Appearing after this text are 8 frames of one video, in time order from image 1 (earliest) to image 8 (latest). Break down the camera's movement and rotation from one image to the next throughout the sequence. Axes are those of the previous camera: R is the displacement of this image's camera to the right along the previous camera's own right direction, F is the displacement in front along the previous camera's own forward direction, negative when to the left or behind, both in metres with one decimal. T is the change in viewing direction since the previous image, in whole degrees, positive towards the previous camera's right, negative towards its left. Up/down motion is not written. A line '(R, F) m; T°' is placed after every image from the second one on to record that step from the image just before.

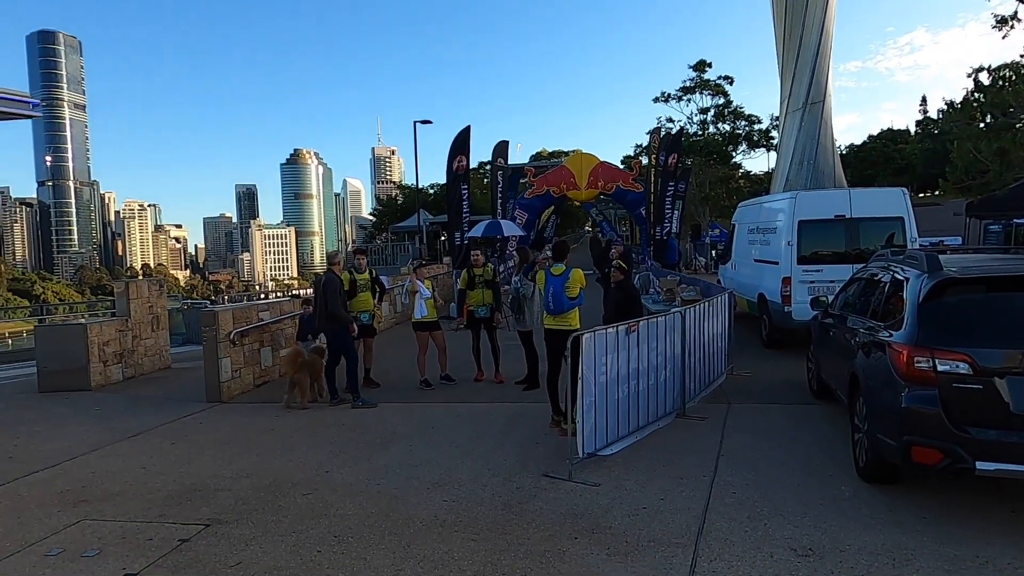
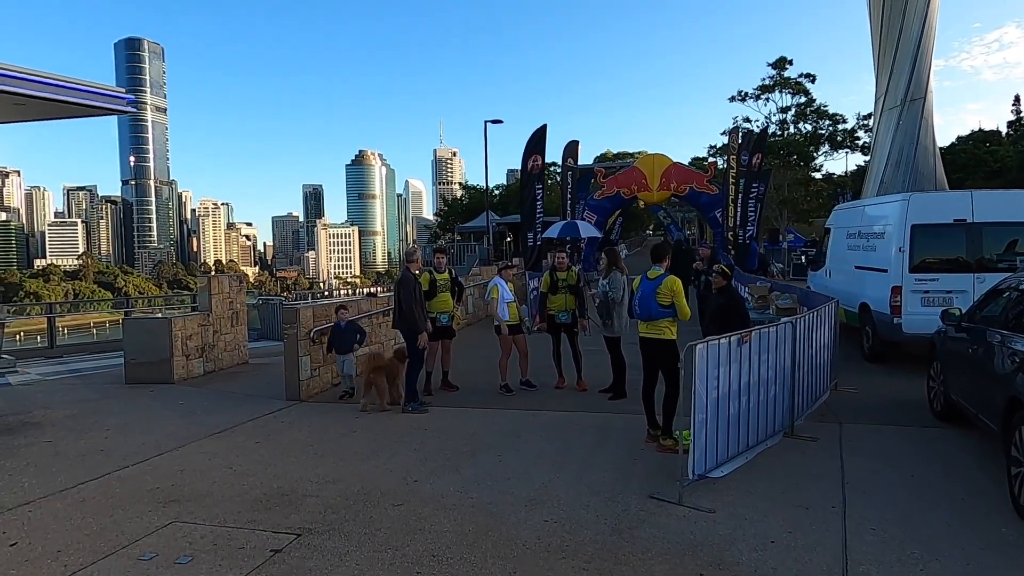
(-0.4, +0.3) m; -5°
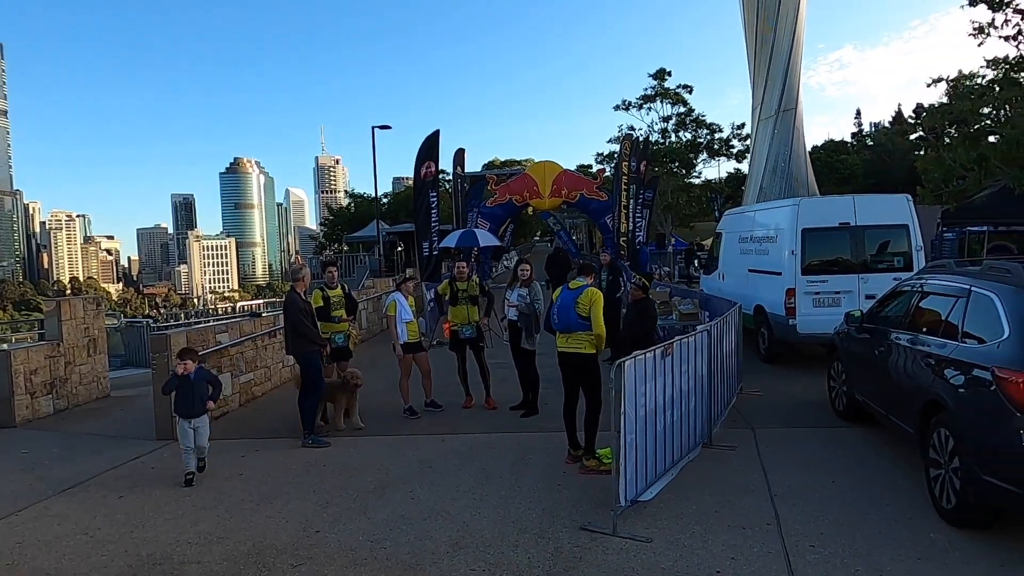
(-0.1, +0.5) m; +10°
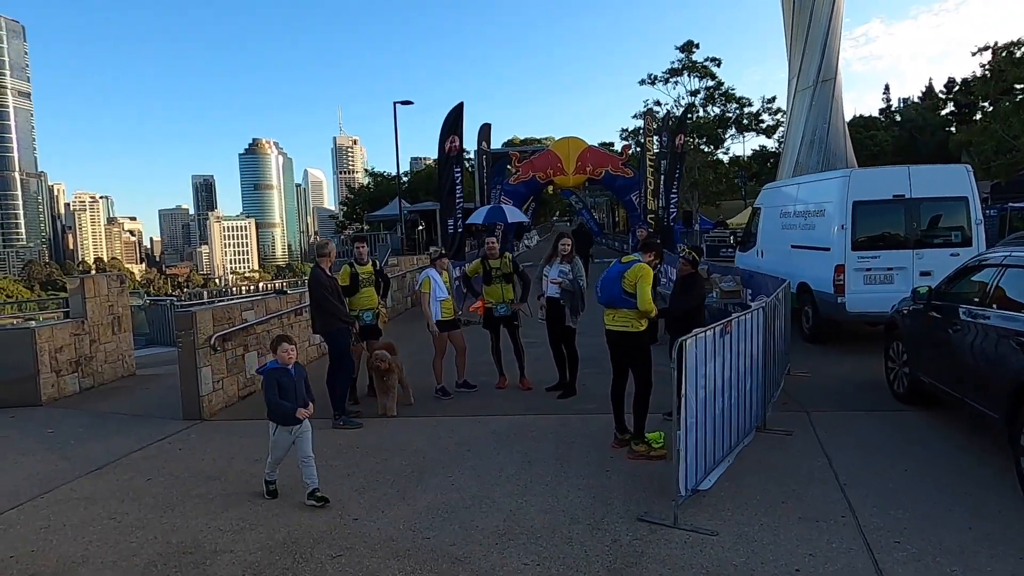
(-0.2, +0.3) m; -2°
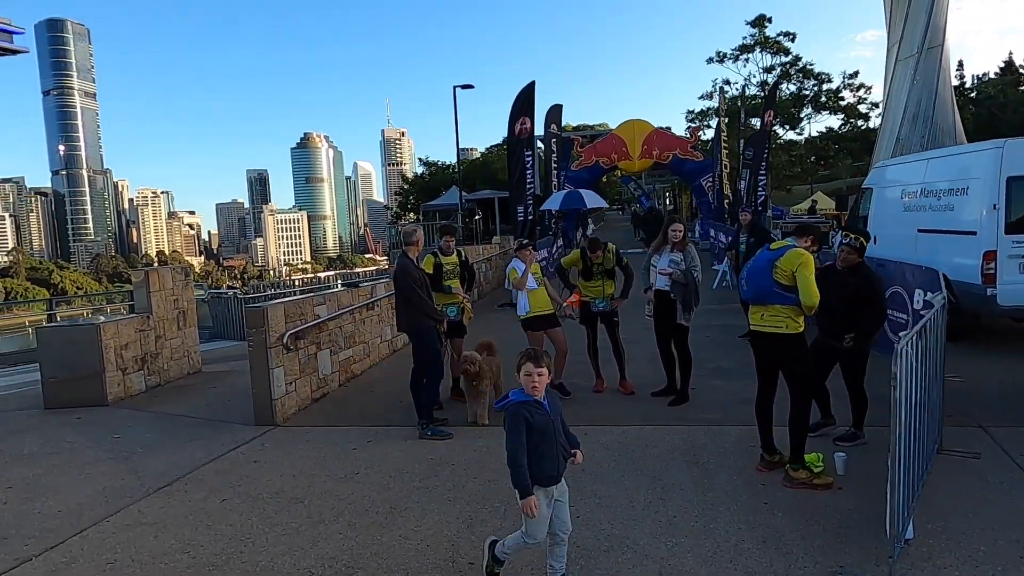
(-0.6, +0.8) m; -4°
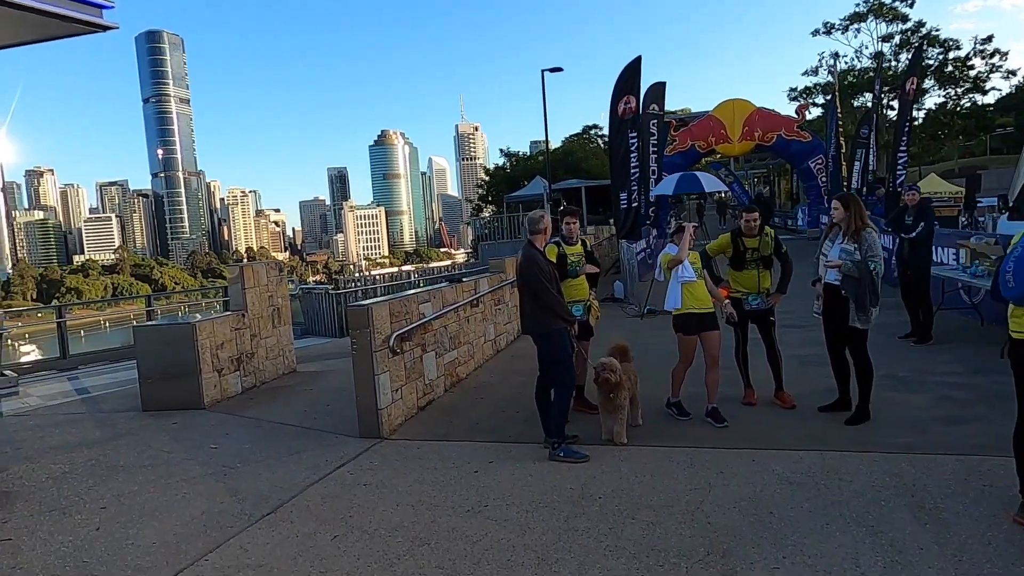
(-0.6, +0.9) m; -6°
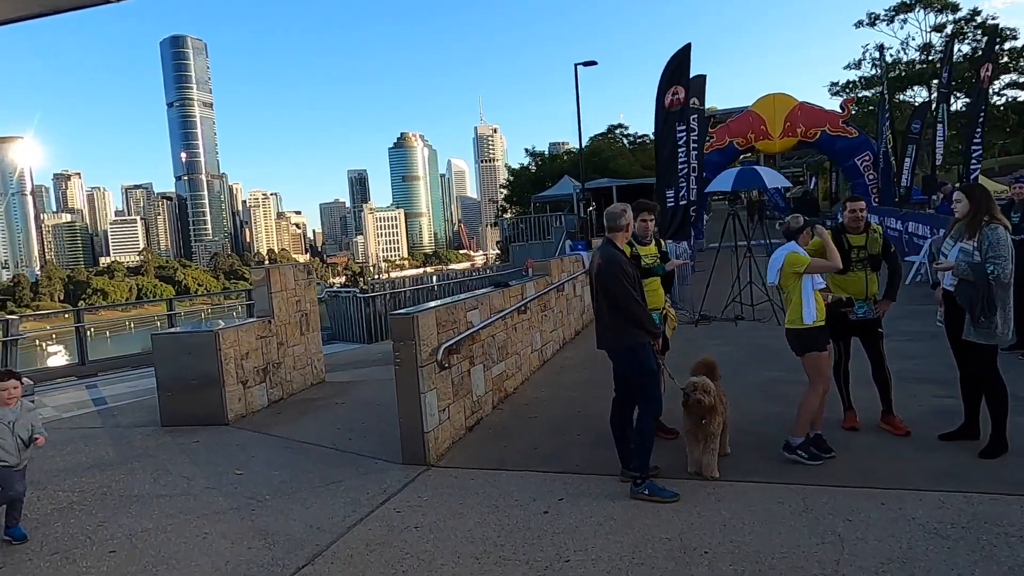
(-0.4, +0.8) m; -2°
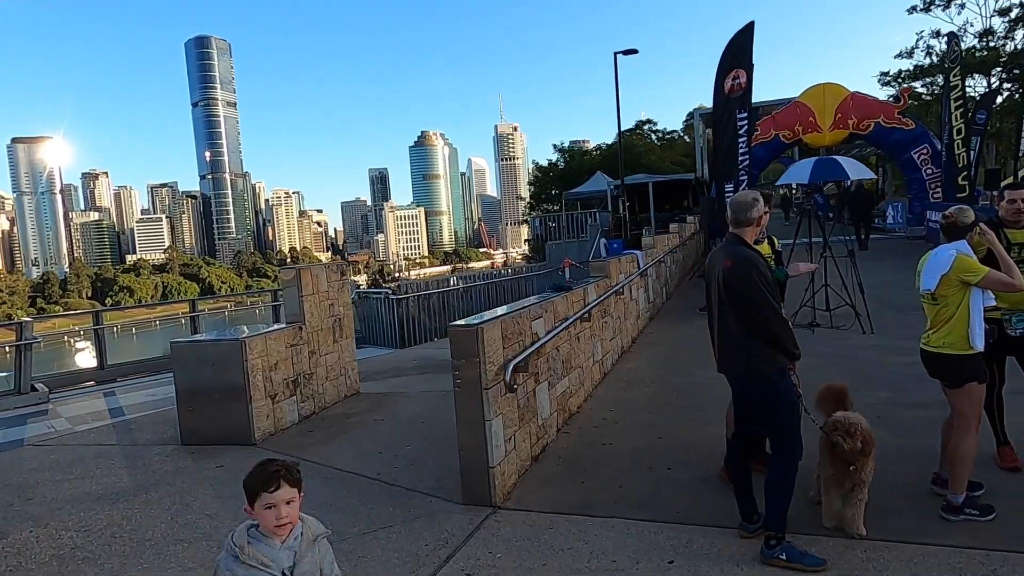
(-0.4, +0.9) m; -2°
